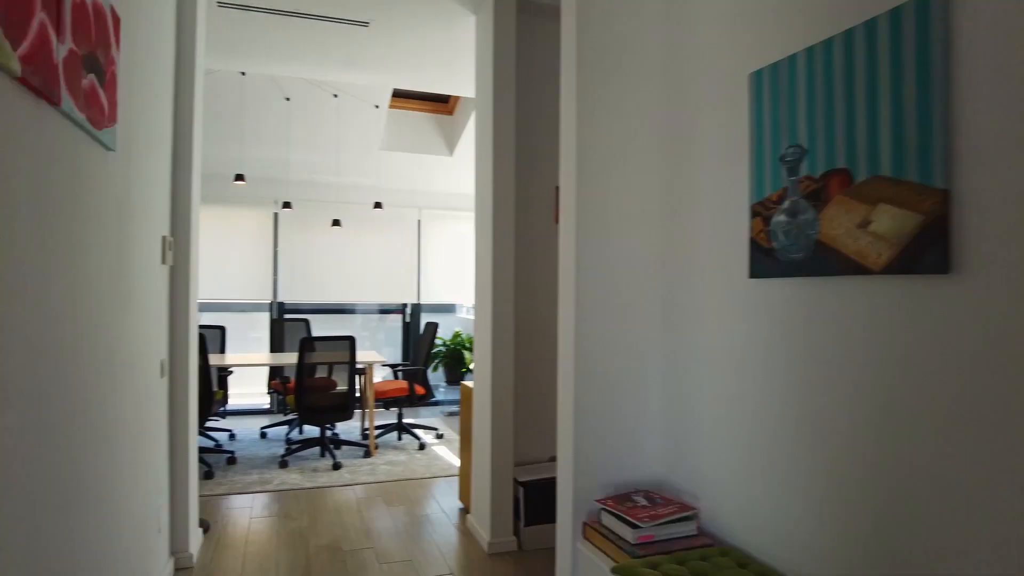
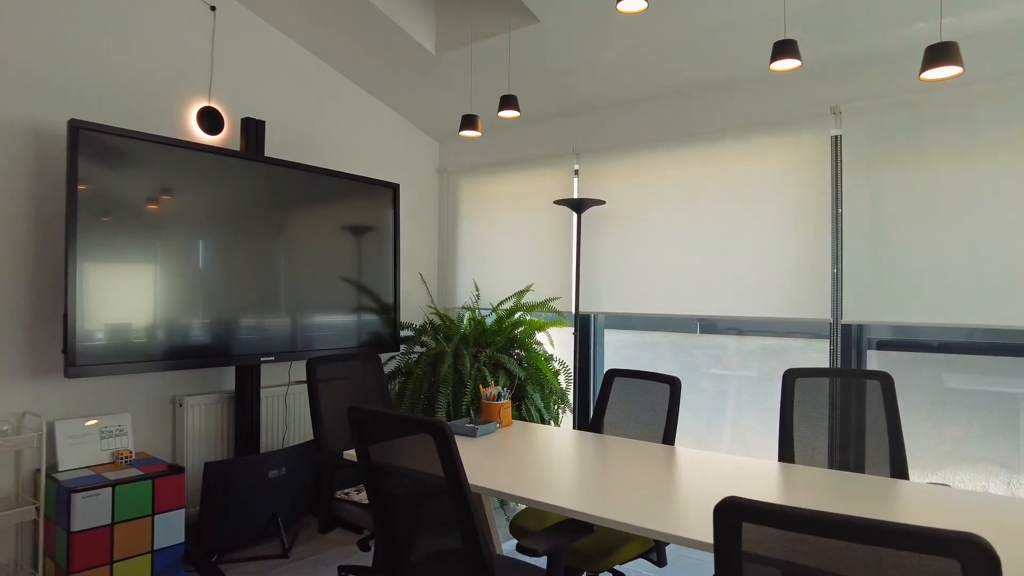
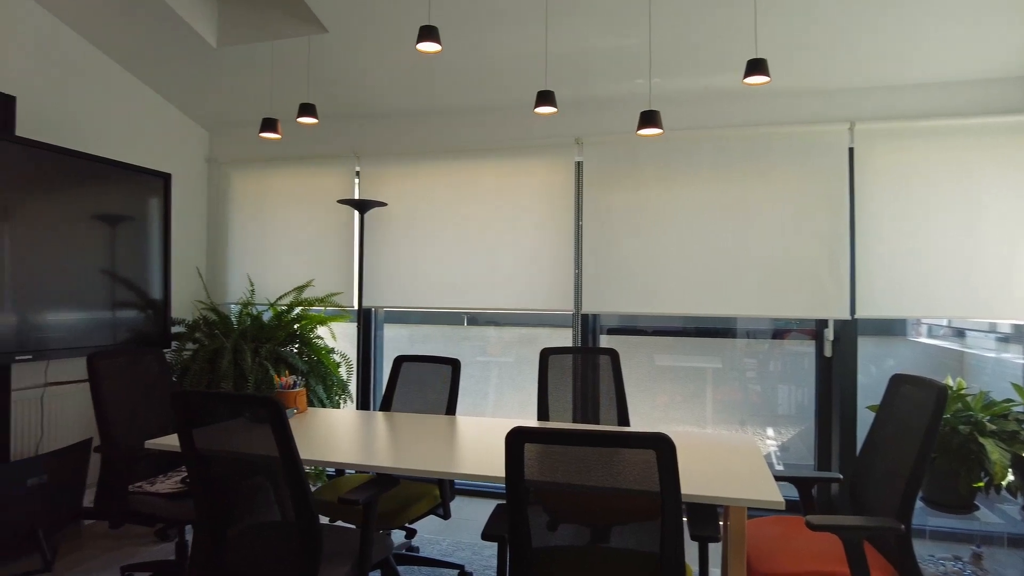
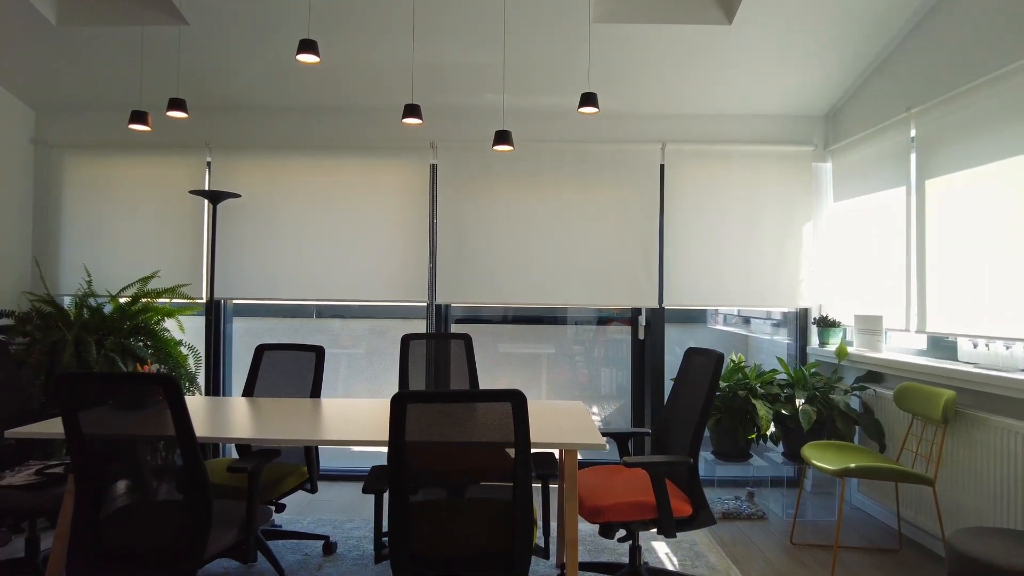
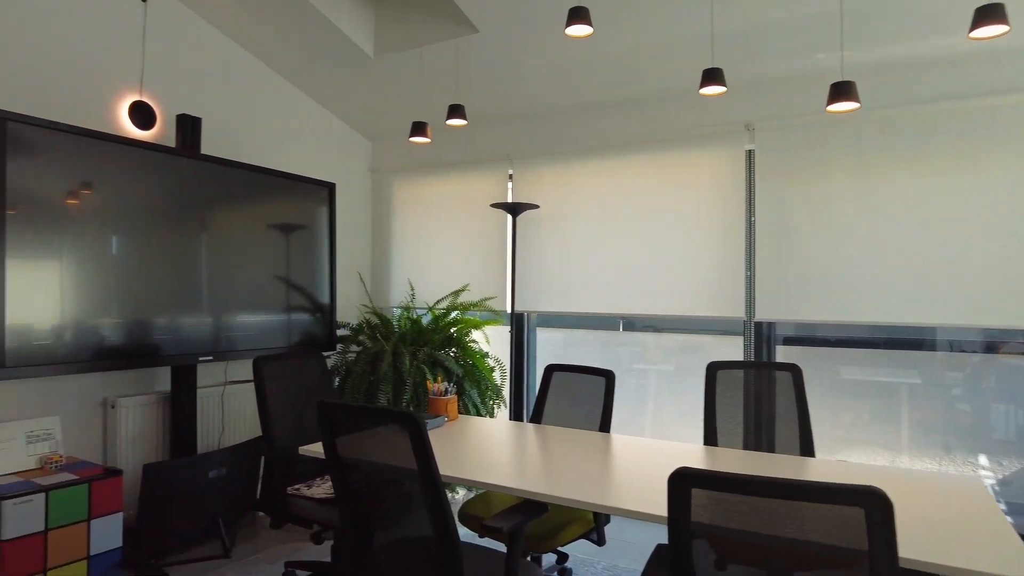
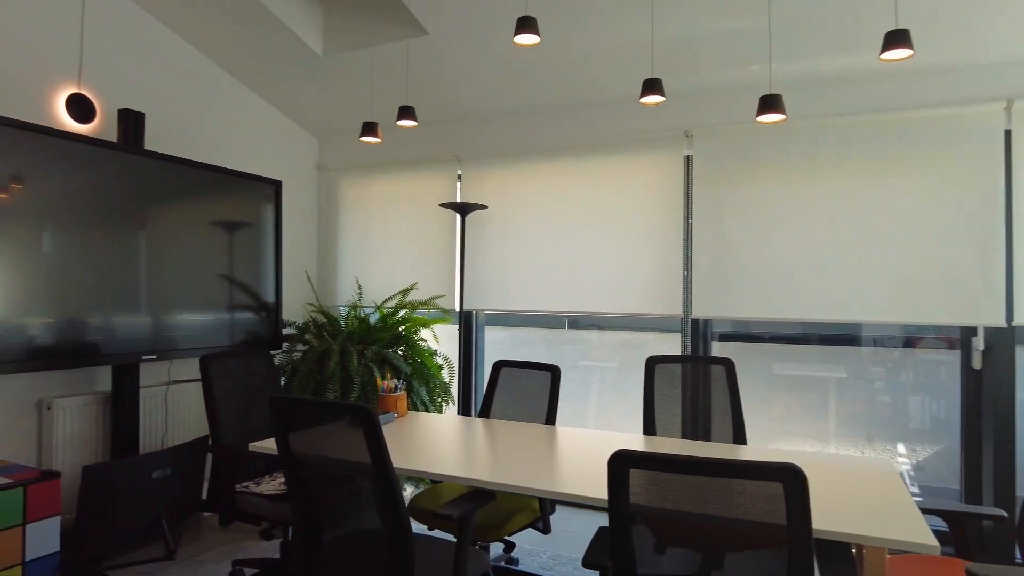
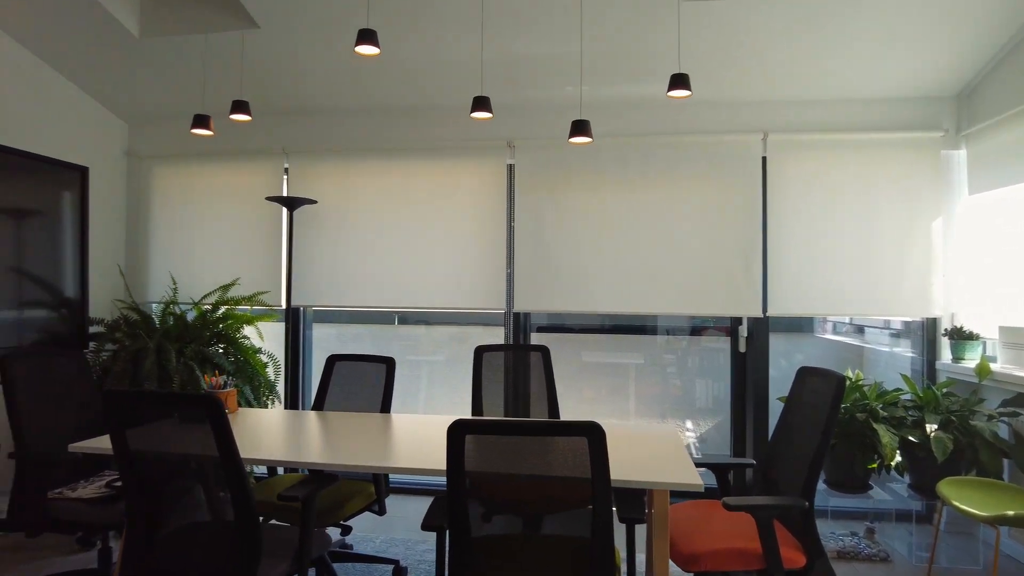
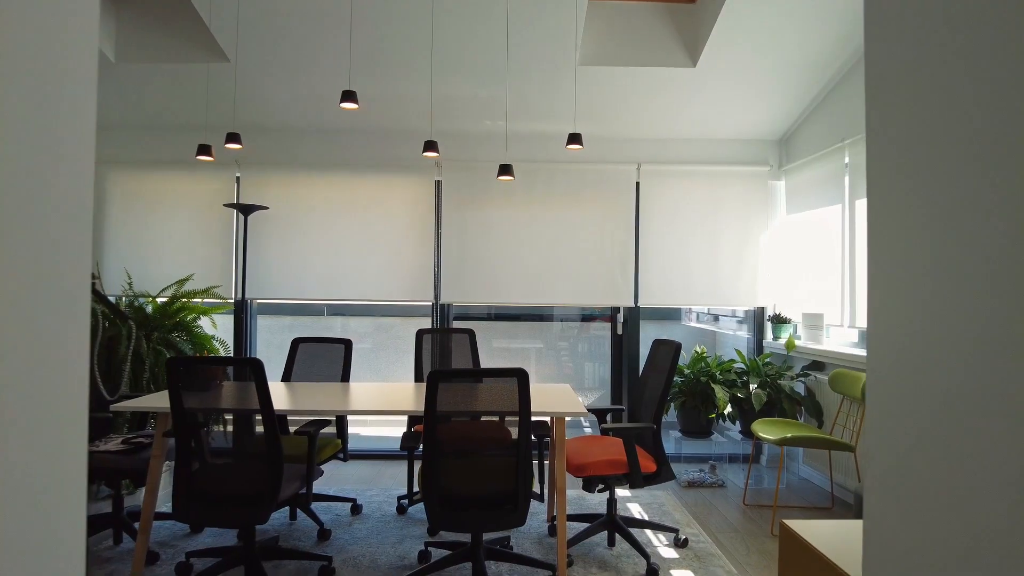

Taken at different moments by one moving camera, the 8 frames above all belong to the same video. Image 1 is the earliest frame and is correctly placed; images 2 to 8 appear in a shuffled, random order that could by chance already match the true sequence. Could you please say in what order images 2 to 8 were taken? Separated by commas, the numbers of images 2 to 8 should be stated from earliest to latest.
8, 4, 7, 3, 6, 5, 2
